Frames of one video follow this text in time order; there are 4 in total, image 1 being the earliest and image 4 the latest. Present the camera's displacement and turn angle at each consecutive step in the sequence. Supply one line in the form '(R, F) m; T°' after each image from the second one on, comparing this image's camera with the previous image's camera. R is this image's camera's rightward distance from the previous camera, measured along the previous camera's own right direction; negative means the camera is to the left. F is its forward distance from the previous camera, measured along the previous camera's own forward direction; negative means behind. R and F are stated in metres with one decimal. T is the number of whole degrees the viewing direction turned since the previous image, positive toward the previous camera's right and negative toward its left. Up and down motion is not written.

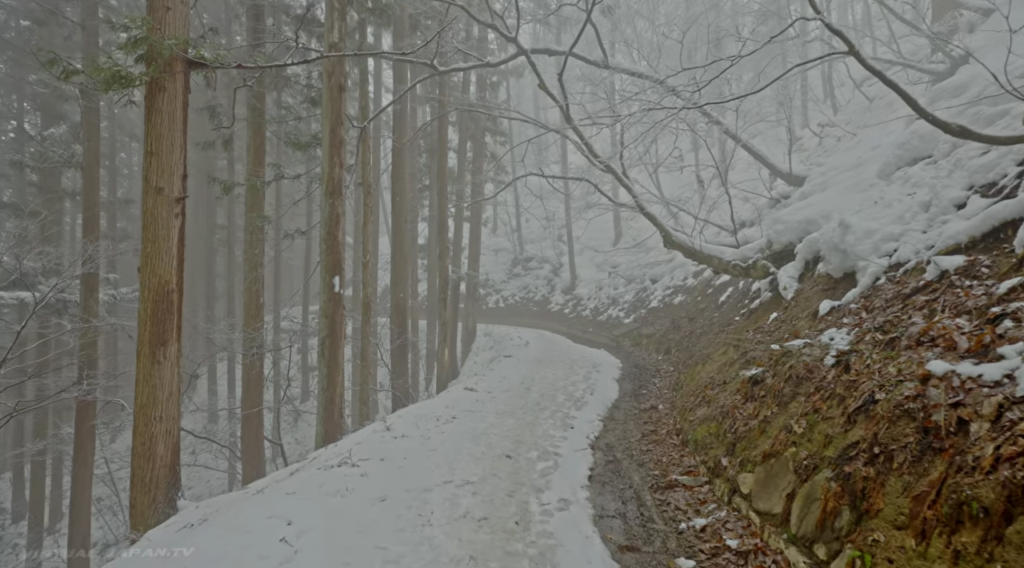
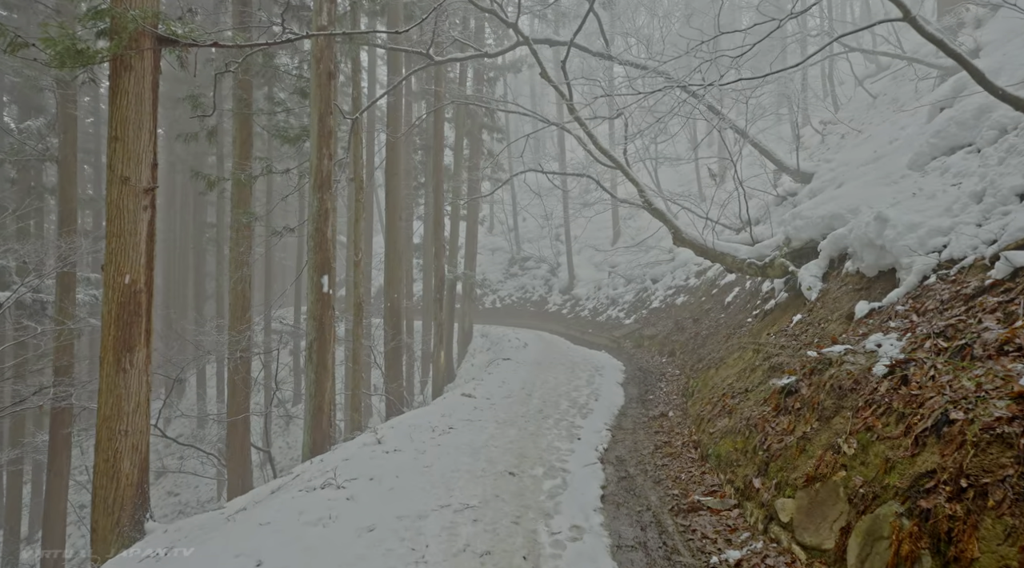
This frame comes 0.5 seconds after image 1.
(-0.1, +0.7) m; 0°
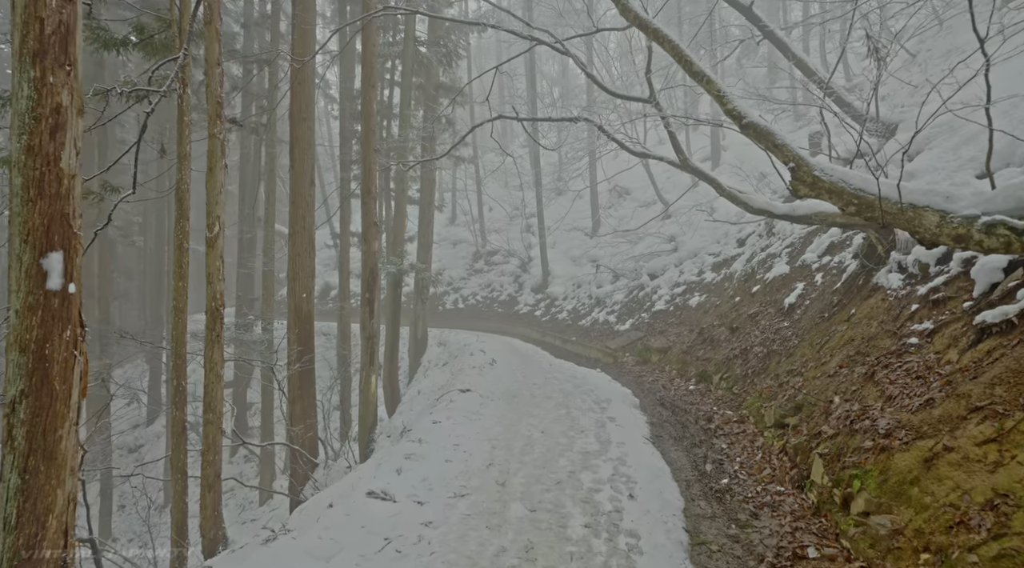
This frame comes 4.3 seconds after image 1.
(+0.1, +5.7) m; +2°
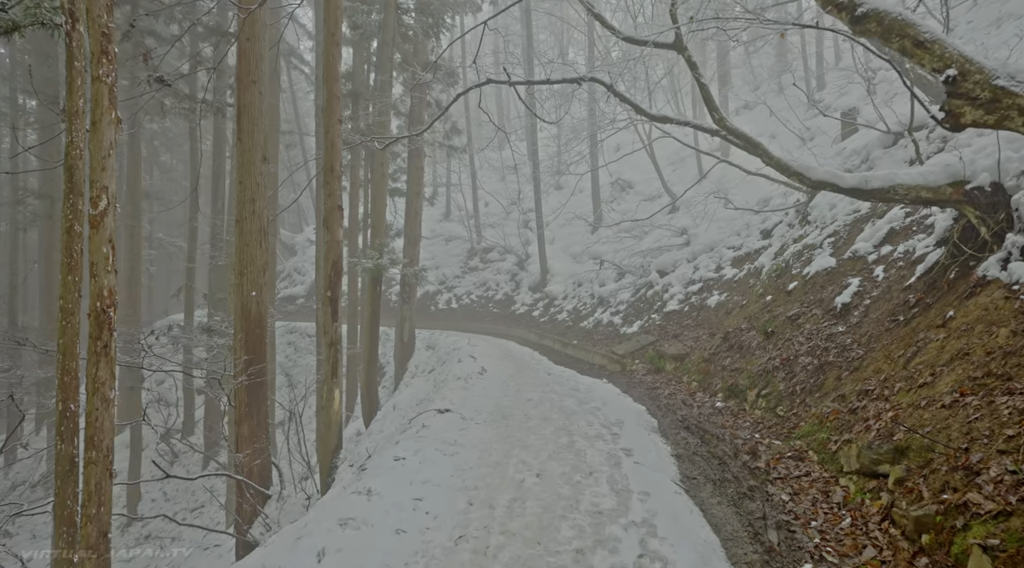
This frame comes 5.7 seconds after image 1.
(+0.1, +2.3) m; 0°
